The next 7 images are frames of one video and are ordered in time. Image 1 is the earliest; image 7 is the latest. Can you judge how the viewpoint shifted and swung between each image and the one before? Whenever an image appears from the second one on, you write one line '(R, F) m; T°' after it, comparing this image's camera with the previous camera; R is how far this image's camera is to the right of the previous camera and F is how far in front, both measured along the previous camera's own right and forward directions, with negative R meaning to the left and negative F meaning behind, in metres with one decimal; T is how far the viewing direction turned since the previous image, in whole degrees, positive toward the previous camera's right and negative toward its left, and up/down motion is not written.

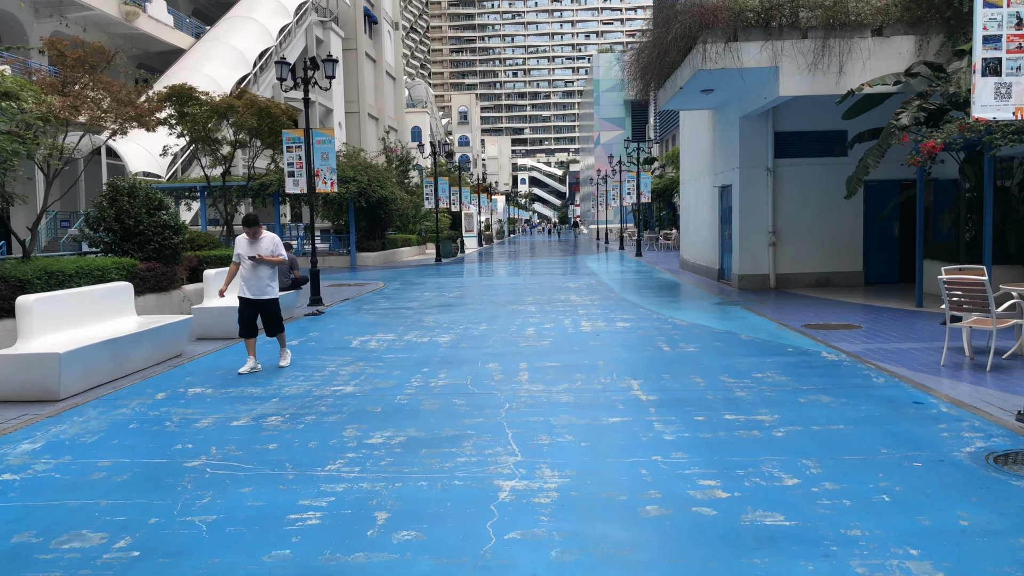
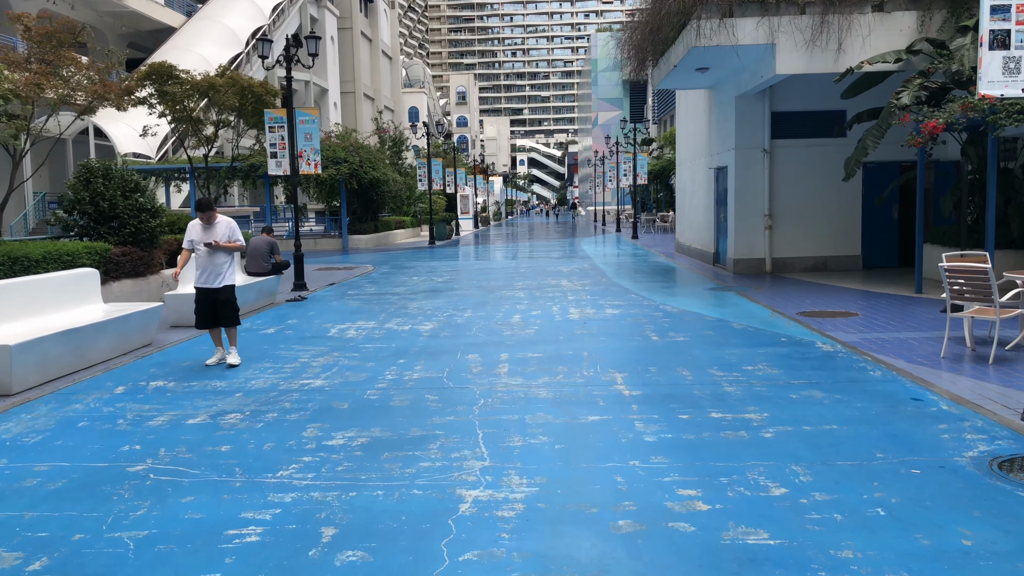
(+0.2, +0.4) m; 0°
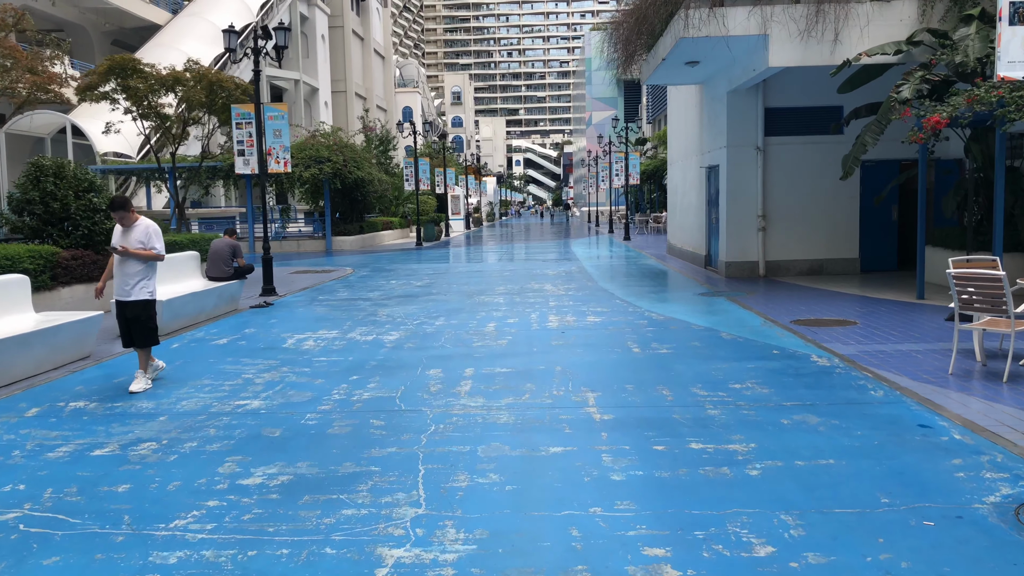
(+0.3, +0.7) m; 0°
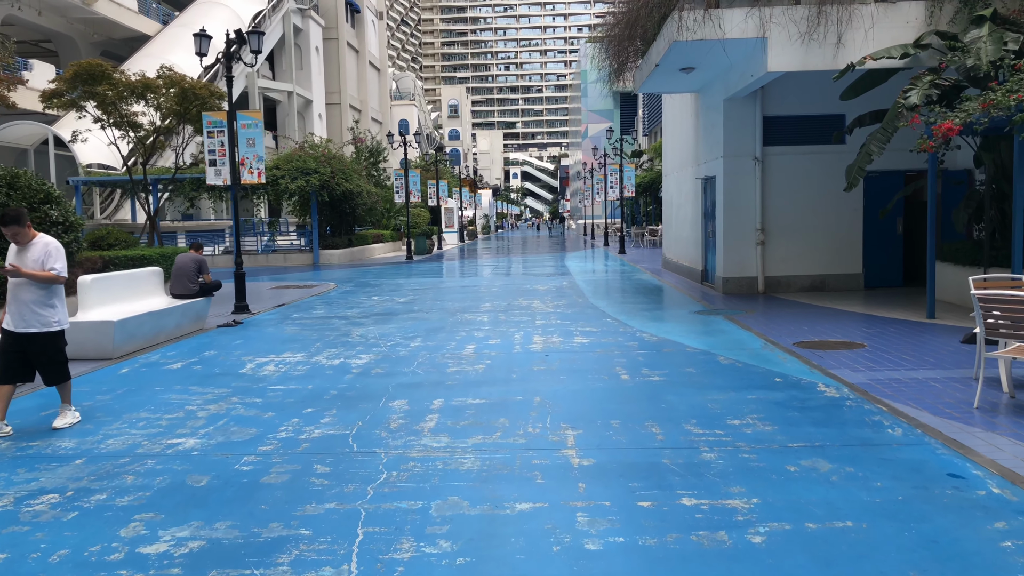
(+0.2, +0.7) m; 0°
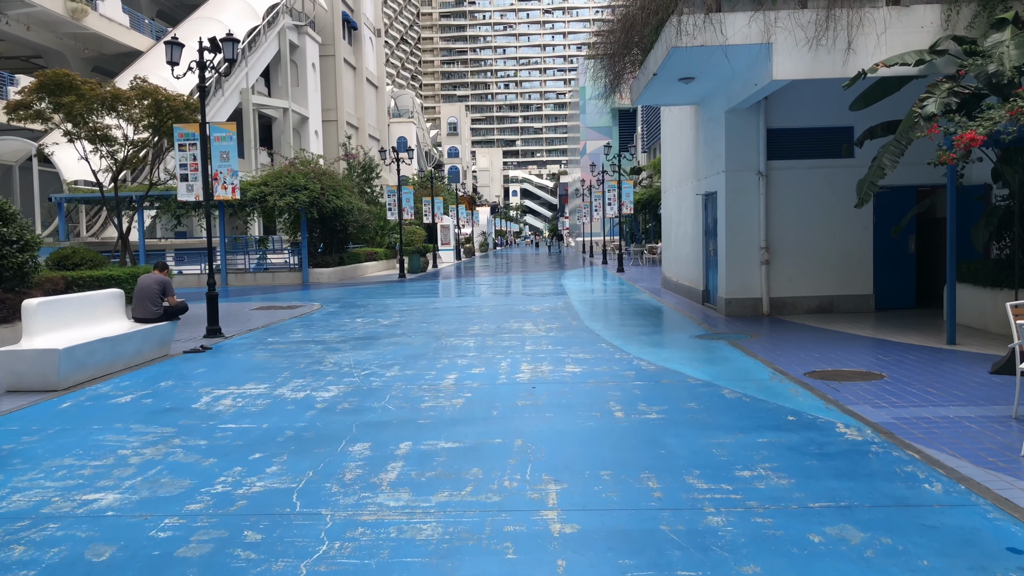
(+0.2, +0.8) m; 0°
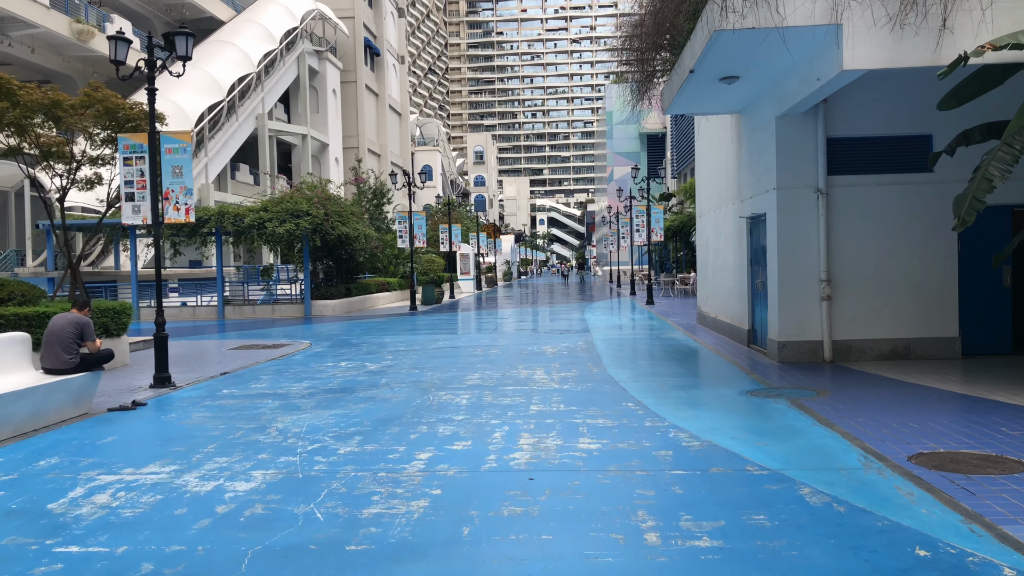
(+0.3, +2.2) m; -2°
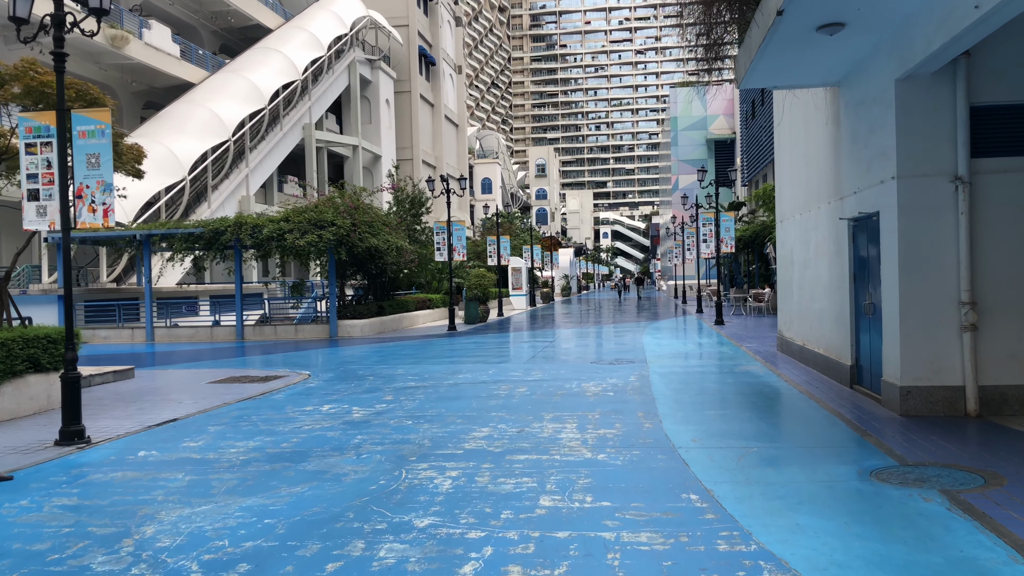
(+0.4, +2.9) m; -4°
